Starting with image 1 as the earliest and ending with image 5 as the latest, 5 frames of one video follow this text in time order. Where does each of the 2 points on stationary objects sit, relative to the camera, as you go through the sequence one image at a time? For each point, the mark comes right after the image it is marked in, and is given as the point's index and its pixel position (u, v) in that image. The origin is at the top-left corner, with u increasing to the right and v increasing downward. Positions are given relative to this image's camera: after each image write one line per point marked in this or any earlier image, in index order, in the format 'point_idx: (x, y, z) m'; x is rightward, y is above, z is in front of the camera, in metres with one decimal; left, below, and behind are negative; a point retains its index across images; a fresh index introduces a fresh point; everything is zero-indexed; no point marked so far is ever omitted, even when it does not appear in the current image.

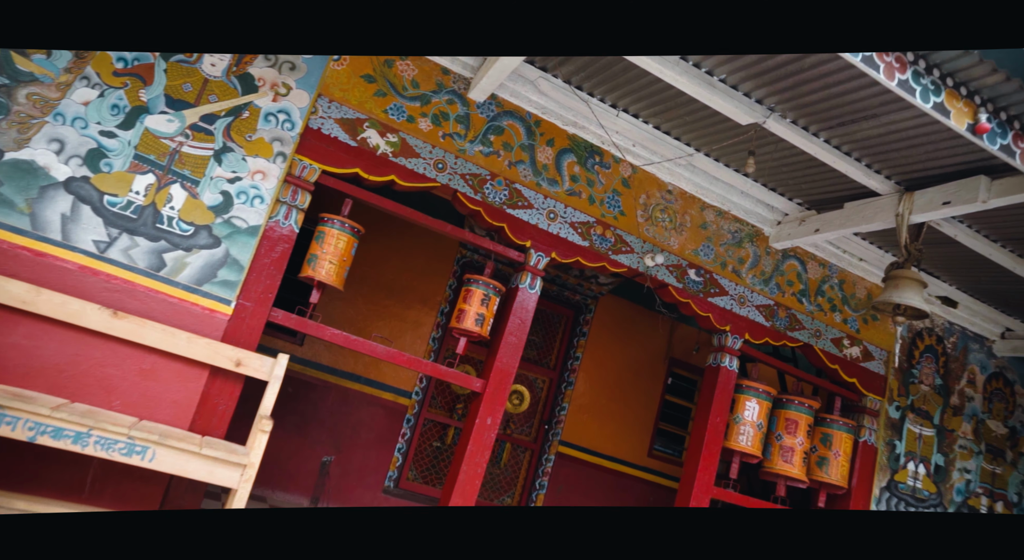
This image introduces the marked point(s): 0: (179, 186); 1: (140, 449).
0: (-1.9, +0.5, +4.0) m
1: (-1.8, -0.8, +3.4) m
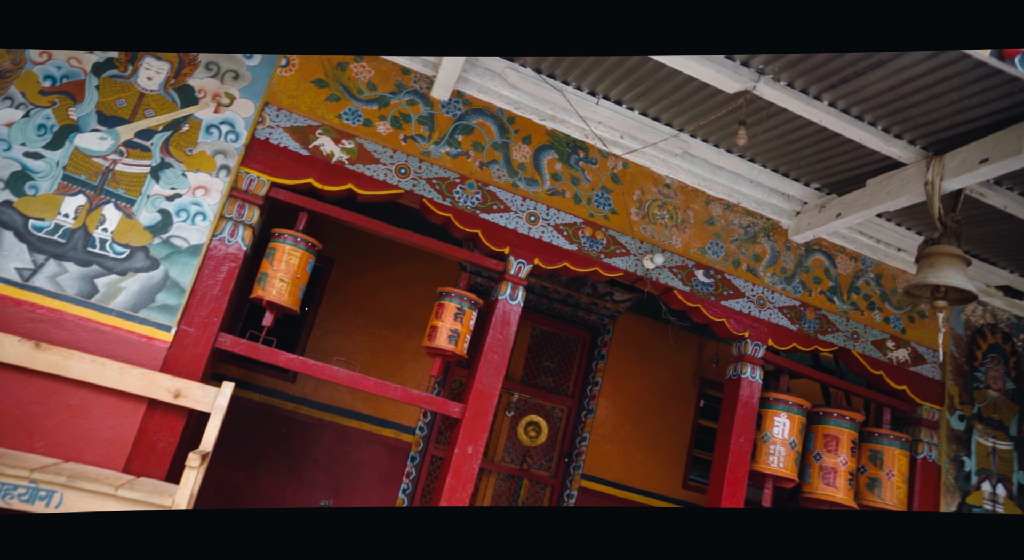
0: (-2.1, +0.4, +3.7) m
1: (-1.9, -0.9, +3.0) m
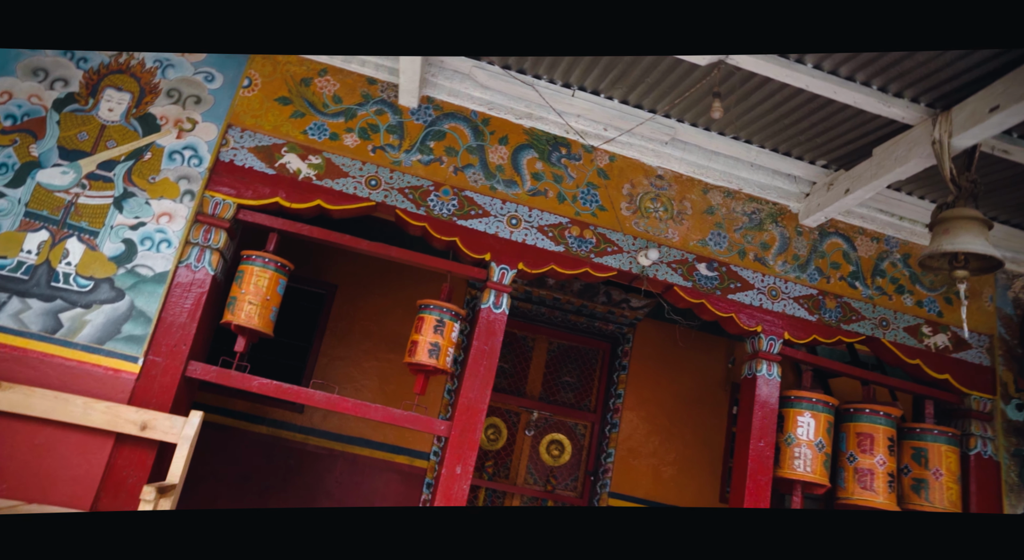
0: (-2.3, +0.2, +3.7) m
1: (-2.1, -1.0, +2.9) m
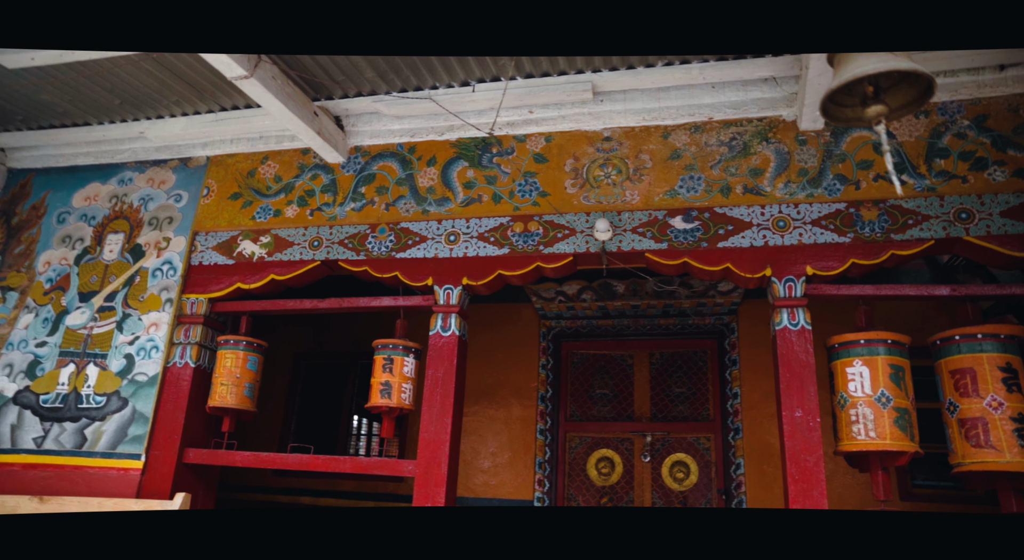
0: (-2.5, -0.5, +4.3) m
1: (-2.4, -1.6, +3.4) m
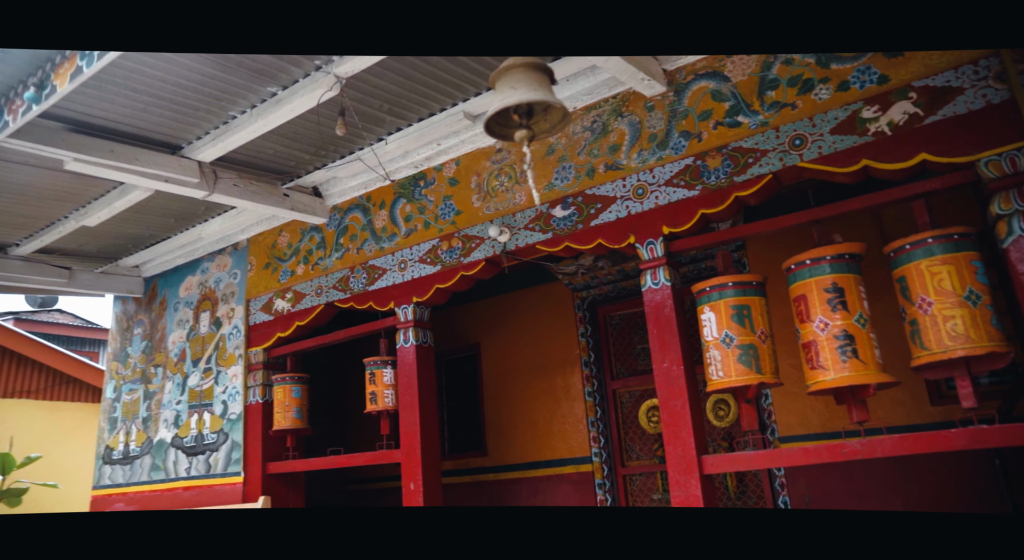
0: (-2.5, -1.1, +5.9) m
1: (-2.4, -2.2, +5.0) m
